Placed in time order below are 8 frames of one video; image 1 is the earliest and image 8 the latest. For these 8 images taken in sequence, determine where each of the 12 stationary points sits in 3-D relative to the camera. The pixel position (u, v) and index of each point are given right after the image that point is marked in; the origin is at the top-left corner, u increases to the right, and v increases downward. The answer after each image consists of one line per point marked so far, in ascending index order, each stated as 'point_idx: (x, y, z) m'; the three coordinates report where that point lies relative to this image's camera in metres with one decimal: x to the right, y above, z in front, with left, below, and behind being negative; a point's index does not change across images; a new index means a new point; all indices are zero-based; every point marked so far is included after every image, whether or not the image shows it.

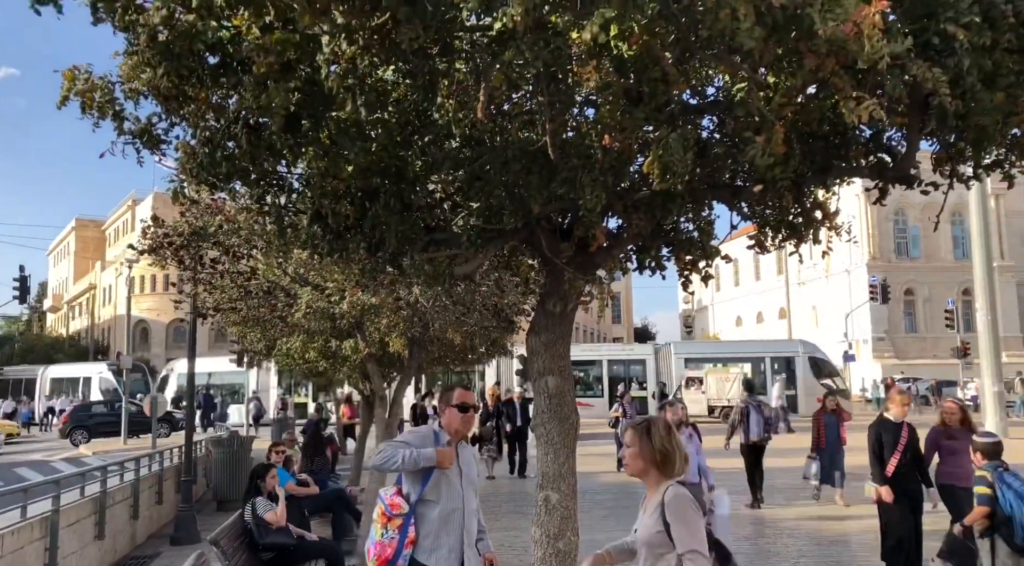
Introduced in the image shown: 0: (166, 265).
0: (-4.4, +0.3, +10.4) m
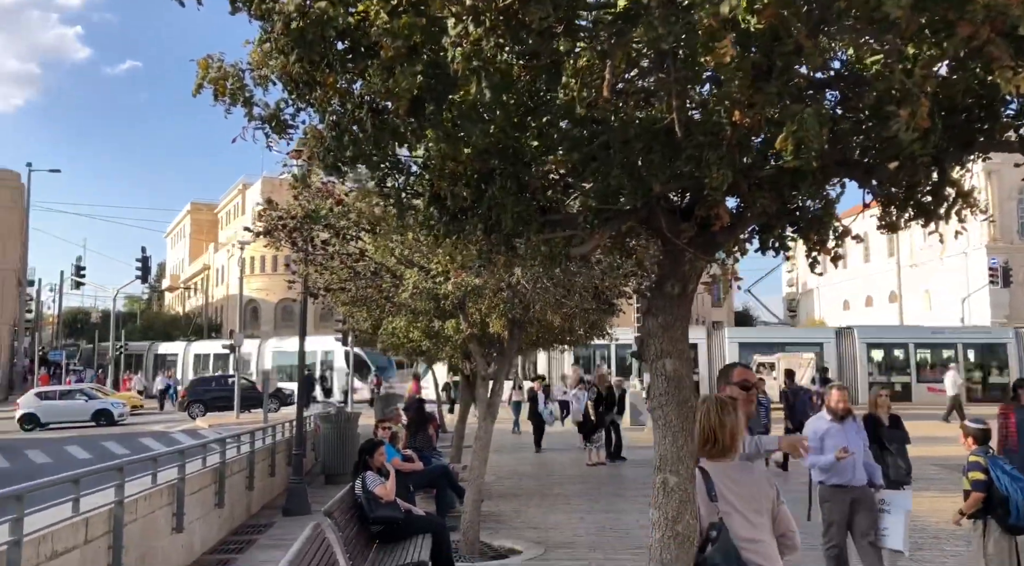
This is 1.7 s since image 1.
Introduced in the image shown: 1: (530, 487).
0: (-3.1, +0.5, +10.8) m
1: (+0.3, -3.7, +14.5) m
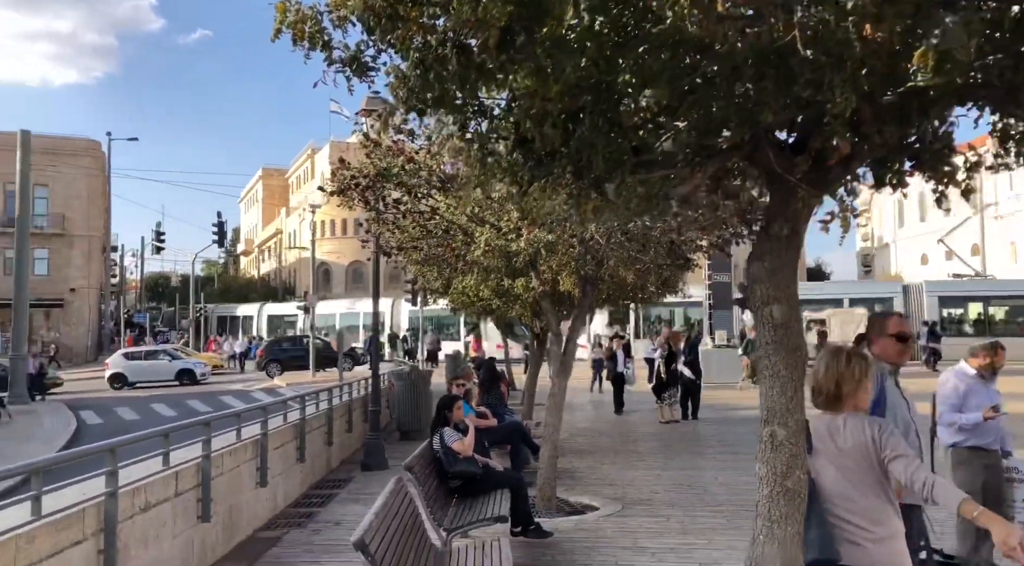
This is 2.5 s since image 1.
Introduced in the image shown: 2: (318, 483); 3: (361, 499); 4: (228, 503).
0: (-2.1, +1.1, +10.9) m
1: (+1.6, -2.9, +14.4) m
2: (-2.8, -2.9, +11.4) m
3: (-1.9, -2.8, +10.3) m
4: (-2.7, -2.1, +7.8) m
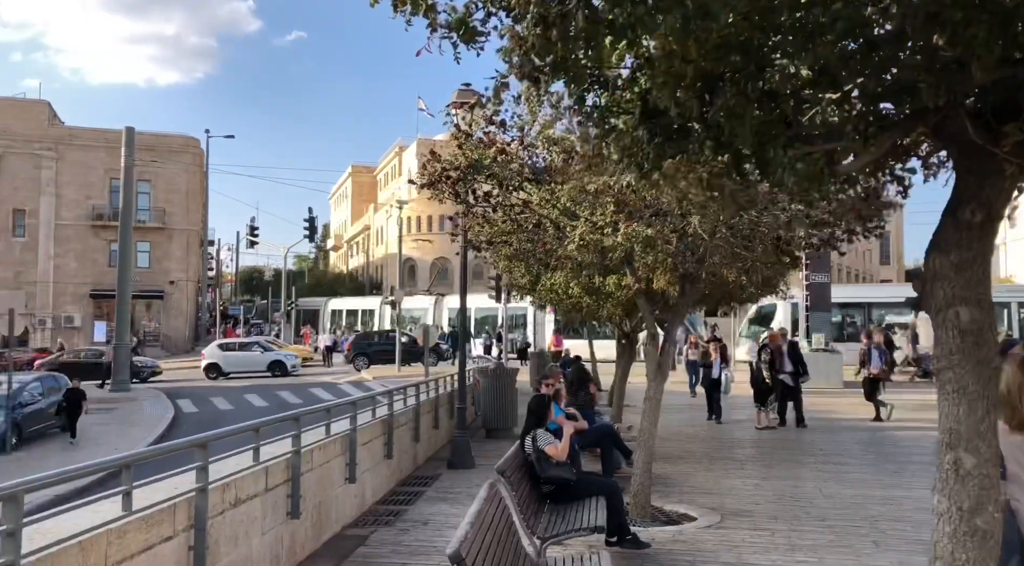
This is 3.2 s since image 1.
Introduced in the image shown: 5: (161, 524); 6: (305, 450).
0: (-0.9, +1.1, +10.6) m
1: (+3.2, -2.9, +13.8) m
2: (-1.5, -2.8, +11.3) m
3: (-0.8, -2.7, +10.1) m
4: (-1.9, -2.1, +7.7) m
5: (-2.1, -1.4, +4.7) m
6: (-1.9, -1.5, +7.4) m
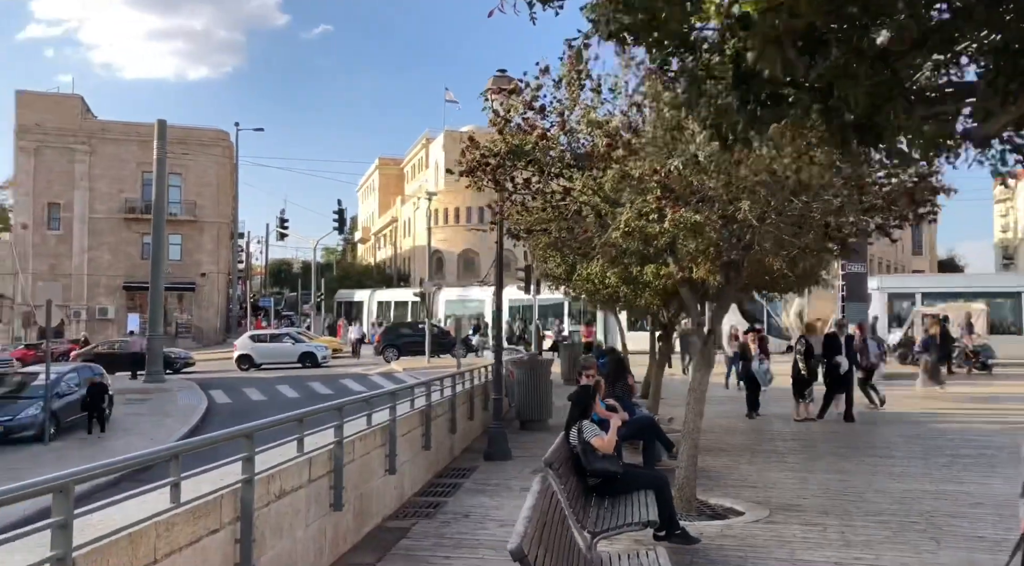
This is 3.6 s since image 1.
0: (-0.4, +1.3, +10.5) m
1: (+3.8, -2.7, +13.5) m
2: (-1.0, -2.6, +11.2) m
3: (-0.3, -2.6, +10.0) m
4: (-1.4, -2.0, +7.5) m
5: (-1.8, -1.3, +4.6) m
6: (-1.5, -1.4, +7.3) m
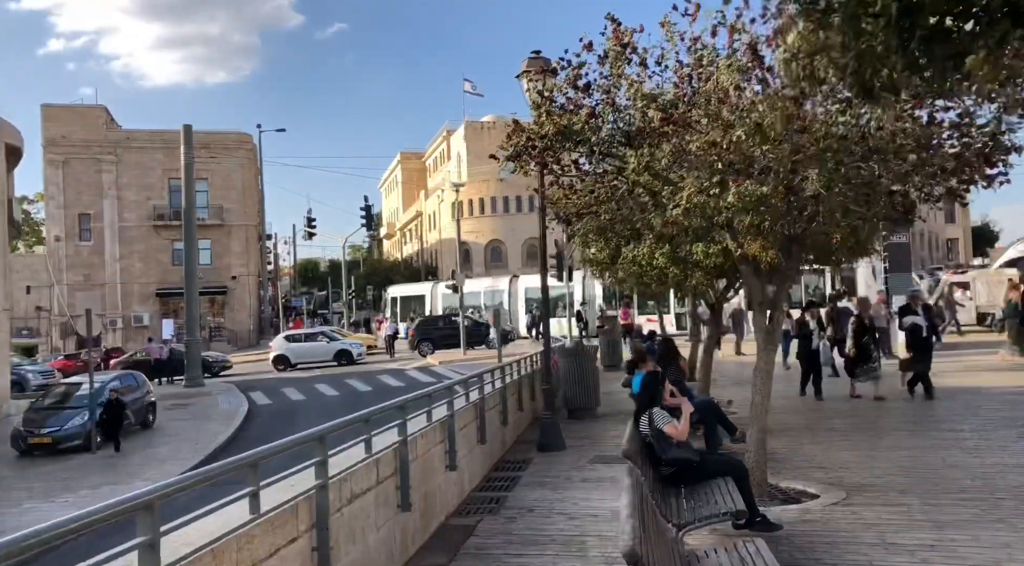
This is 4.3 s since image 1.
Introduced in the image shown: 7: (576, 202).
0: (+0.2, +1.4, +10.2) m
1: (+4.6, -2.3, +13.1) m
2: (-0.2, -2.5, +10.9) m
3: (+0.4, -2.4, +9.7) m
4: (-0.8, -1.9, +7.3) m
5: (-1.2, -1.3, +4.4) m
6: (-0.9, -1.4, +7.0) m
7: (+0.9, +1.2, +11.5) m
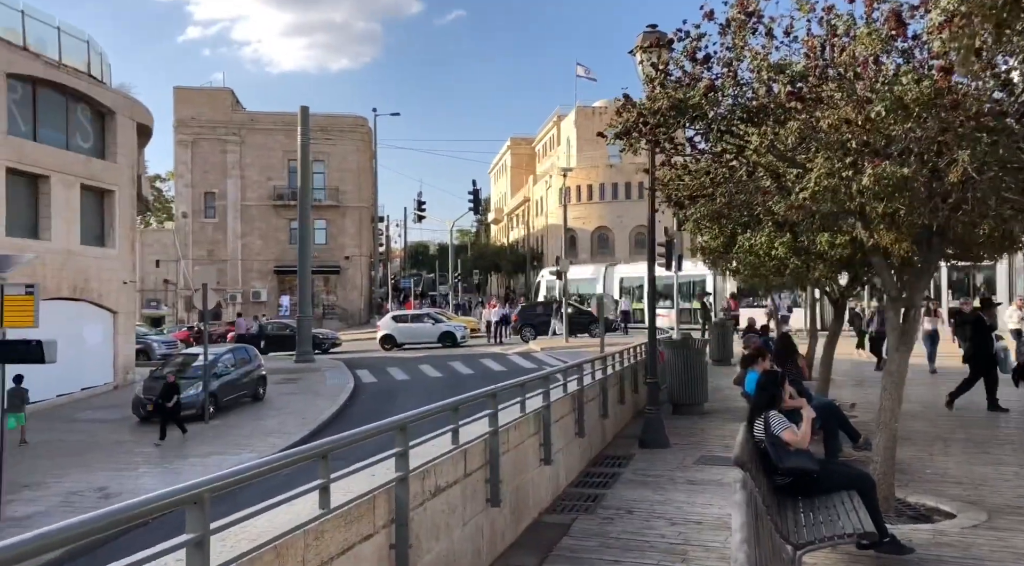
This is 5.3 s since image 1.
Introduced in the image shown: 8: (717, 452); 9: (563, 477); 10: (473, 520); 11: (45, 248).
0: (+1.5, +1.6, +9.5) m
1: (+6.2, -2.2, +12.0) m
2: (+1.1, -2.3, +10.4) m
3: (+1.6, -2.3, +9.1) m
4: (0.0, -1.7, +6.9) m
5: (-0.8, -1.2, +4.1) m
6: (-0.1, -1.2, +6.7) m
7: (+2.4, +1.3, +10.8) m
8: (+2.8, -2.3, +11.0) m
9: (+0.5, -2.1, +8.6) m
10: (-0.3, -1.7, +5.8) m
11: (-11.3, +0.8, +19.4) m
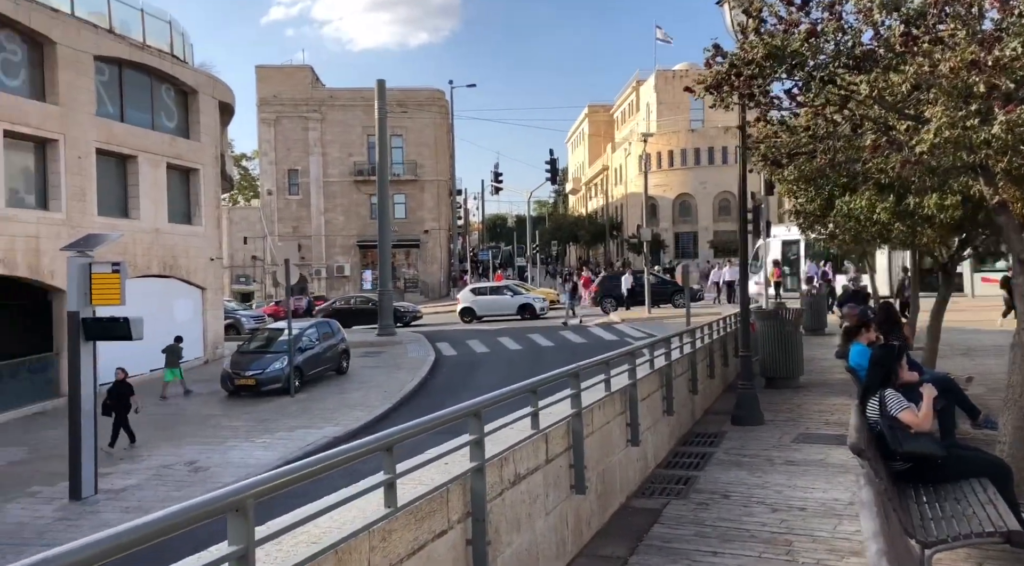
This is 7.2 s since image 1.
0: (+2.4, +2.0, +8.8) m
1: (+7.3, -1.7, +10.9) m
2: (+2.1, -1.9, +9.9) m
3: (+2.5, -1.9, +8.5) m
4: (+0.7, -1.5, +6.5) m
5: (-0.4, -1.1, +3.7) m
6: (+0.6, -1.0, +6.2) m
7: (+3.4, +1.7, +10.0) m
8: (+3.9, -1.9, +10.2) m
9: (+1.4, -1.8, +8.1) m
10: (+0.3, -1.5, +5.4) m
11: (-9.4, +1.4, +19.9) m
